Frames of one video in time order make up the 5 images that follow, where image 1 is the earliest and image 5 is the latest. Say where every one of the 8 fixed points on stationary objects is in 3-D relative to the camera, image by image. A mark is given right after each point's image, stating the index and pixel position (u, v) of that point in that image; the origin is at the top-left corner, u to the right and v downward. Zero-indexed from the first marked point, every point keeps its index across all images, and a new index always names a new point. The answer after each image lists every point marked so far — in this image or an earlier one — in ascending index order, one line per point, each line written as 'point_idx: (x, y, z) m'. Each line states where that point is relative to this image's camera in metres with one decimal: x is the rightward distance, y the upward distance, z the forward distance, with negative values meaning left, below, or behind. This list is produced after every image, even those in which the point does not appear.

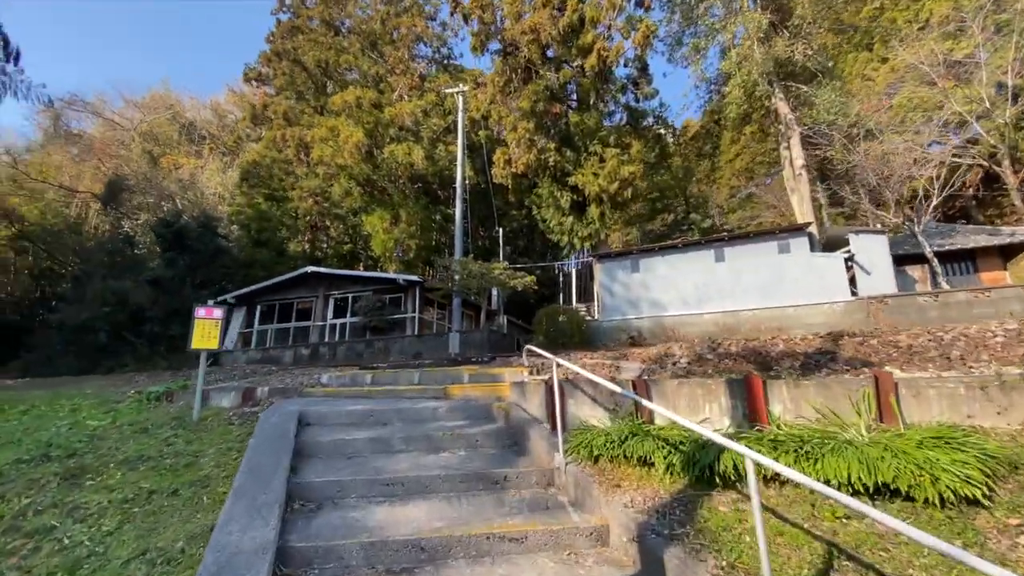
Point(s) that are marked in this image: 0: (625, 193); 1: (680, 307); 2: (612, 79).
0: (+3.5, +2.9, +14.6) m
1: (+4.7, -0.5, +13.0) m
2: (+3.5, +7.2, +16.2) m
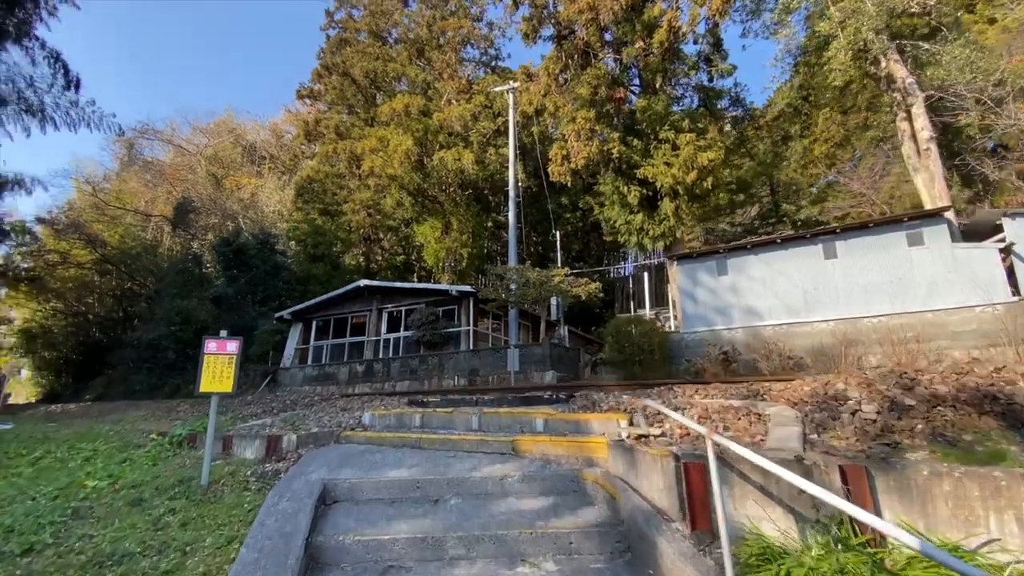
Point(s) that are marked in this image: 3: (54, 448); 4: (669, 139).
0: (+5.2, +2.8, +12.7) m
1: (+6.3, -0.6, +10.9) m
2: (+5.2, +7.1, +14.3) m
3: (-6.3, -2.2, +6.4) m
4: (+4.4, +4.2, +13.3) m
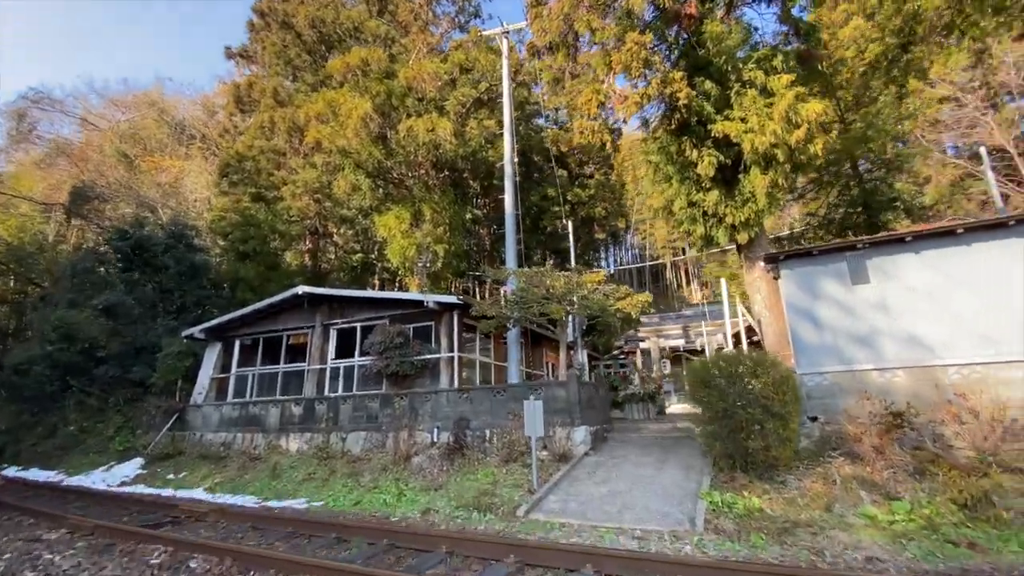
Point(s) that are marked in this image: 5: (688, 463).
0: (+5.4, +2.5, +8.5) m
1: (+6.7, -0.9, +6.8) m
2: (+5.3, +6.8, +10.1) m
3: (-5.5, -2.4, +1.4) m
4: (+4.7, +4.0, +9.0) m
5: (+2.9, -2.9, +7.7) m
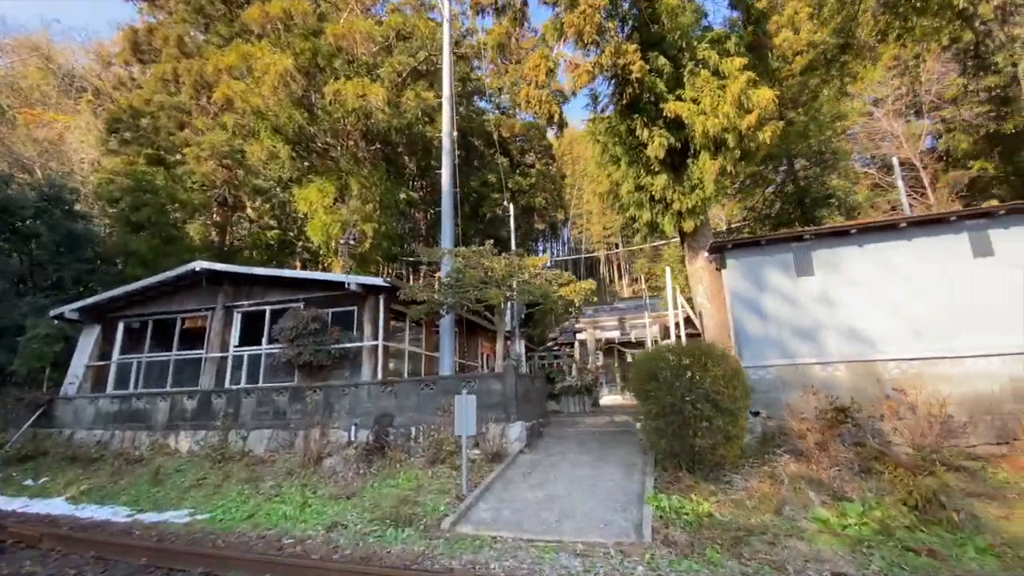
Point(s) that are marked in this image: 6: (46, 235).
0: (+4.4, +2.7, +8.2) m
1: (+5.7, -0.8, +6.8) m
2: (+4.2, +7.0, +9.8) m
3: (-5.6, -2.1, -0.2) m
4: (+3.6, +4.1, +8.6) m
5: (+1.8, -2.7, +7.2) m
6: (-15.3, +1.7, +15.3) m
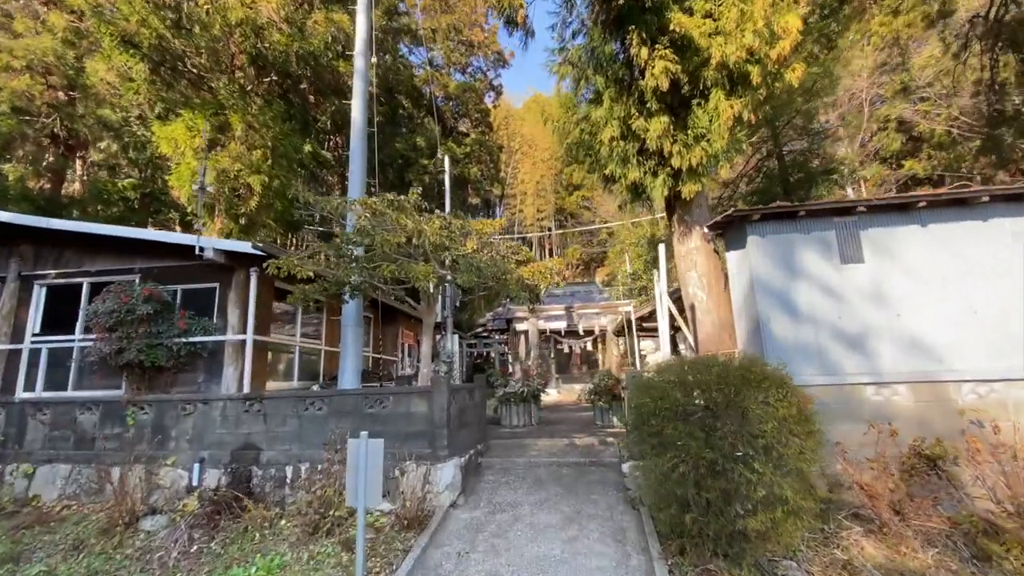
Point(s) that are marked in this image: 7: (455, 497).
0: (+3.7, +2.8, +6.1) m
1: (+5.1, -0.8, +5.1) m
2: (+3.4, +7.2, +7.5) m
3: (-5.1, -2.0, -3.6) m
4: (+2.9, +4.3, +6.4) m
5: (+1.1, -2.5, +4.9) m
6: (-16.9, +2.8, +10.1) m
7: (-0.7, -2.5, +5.6) m
